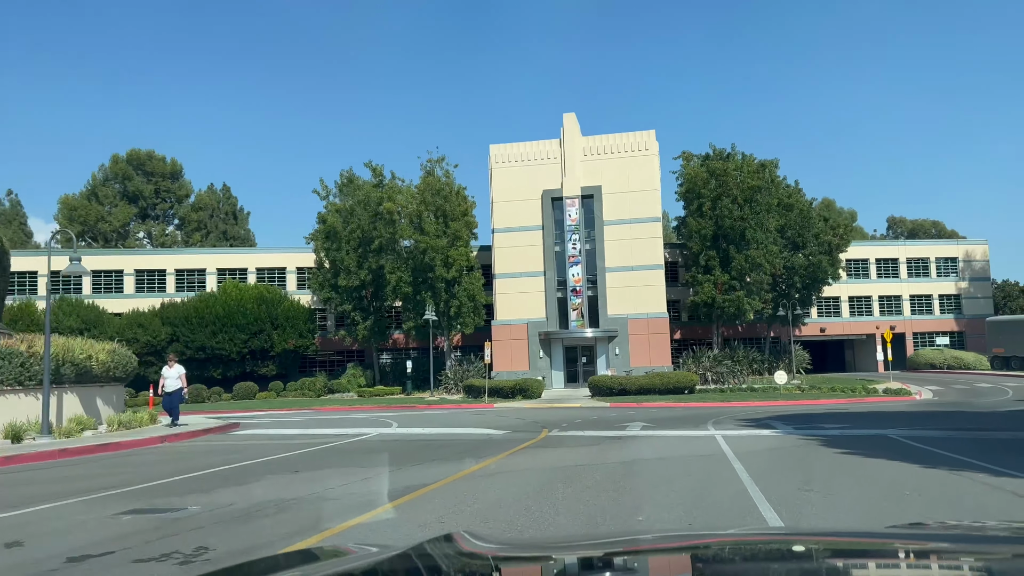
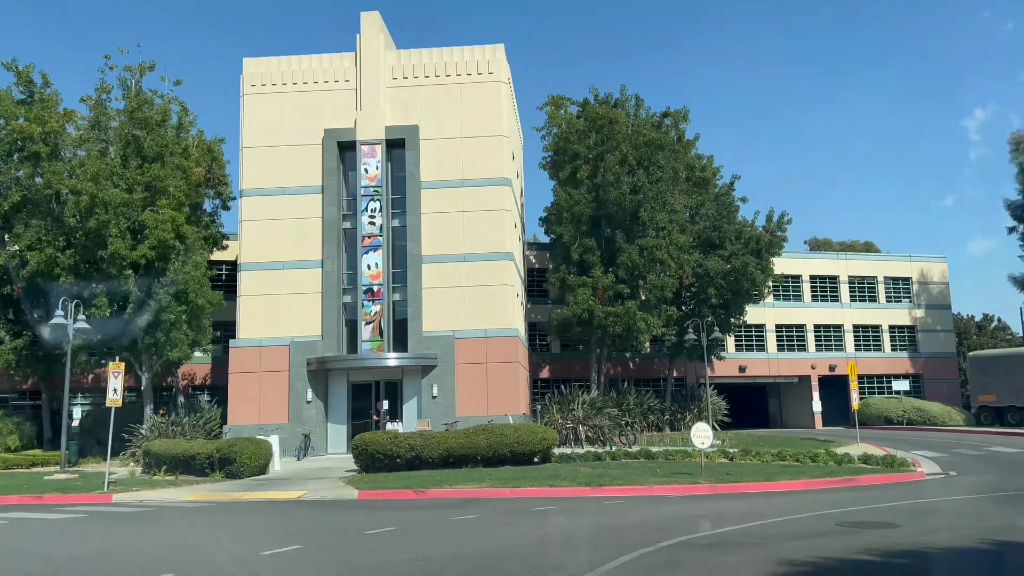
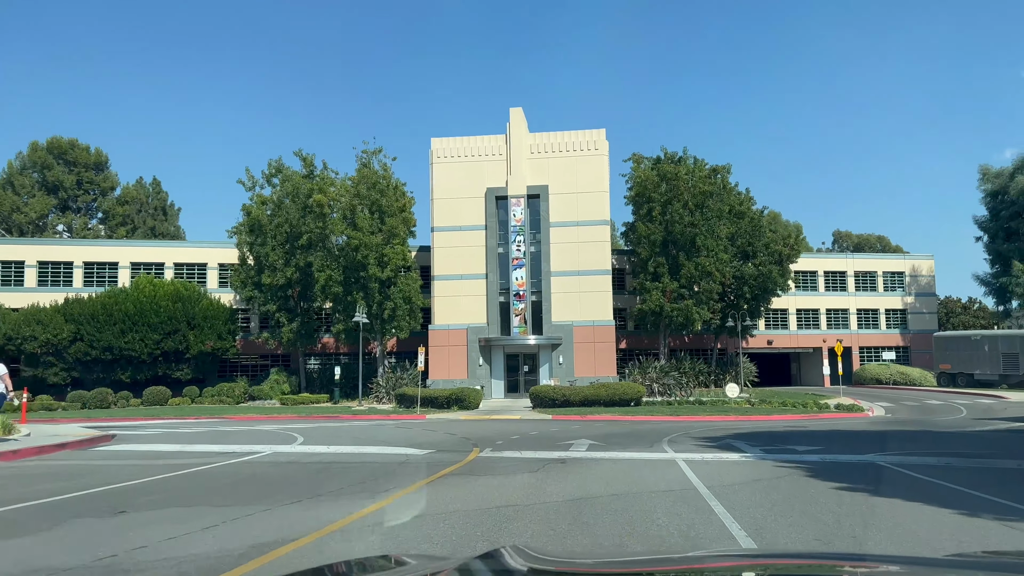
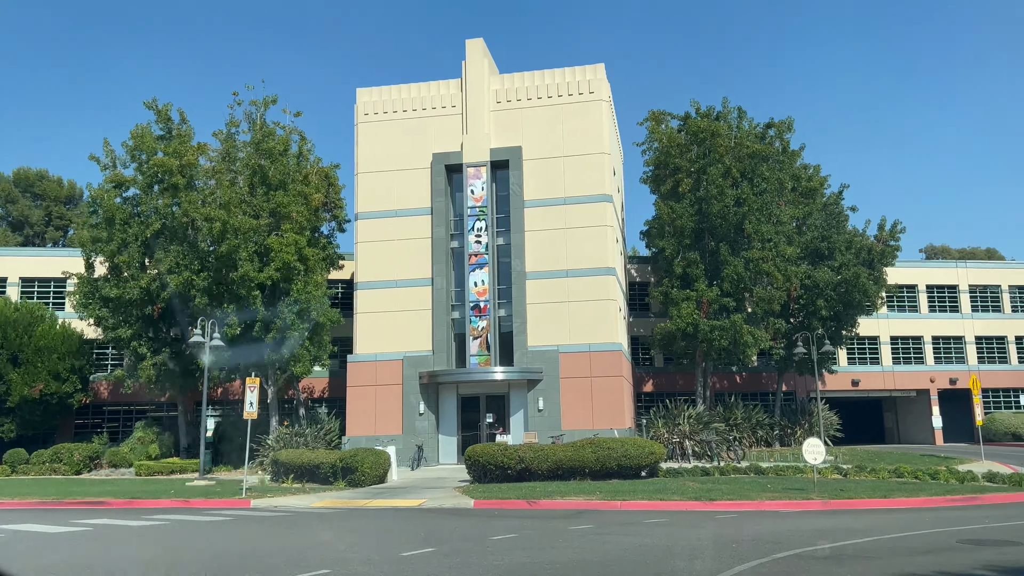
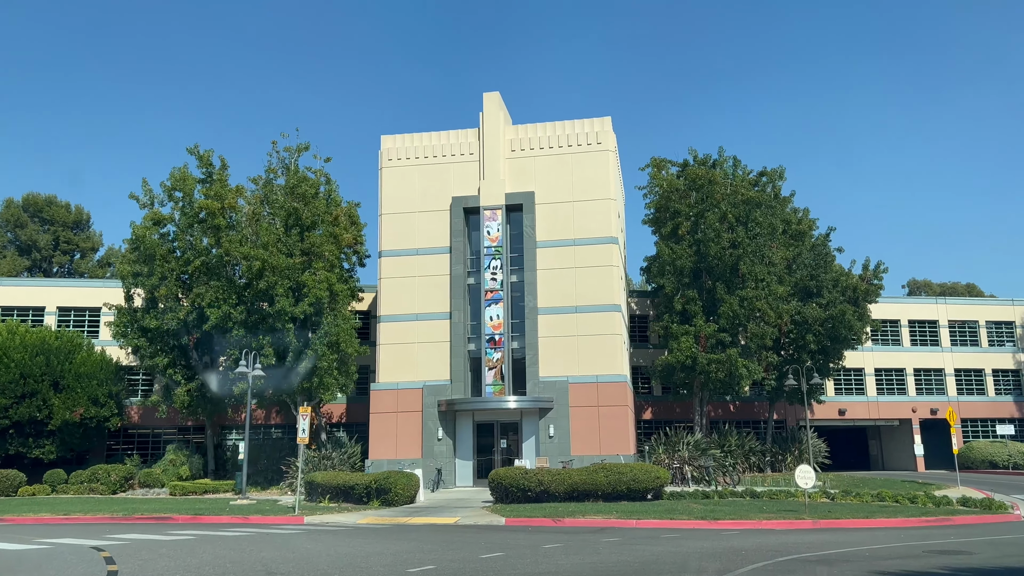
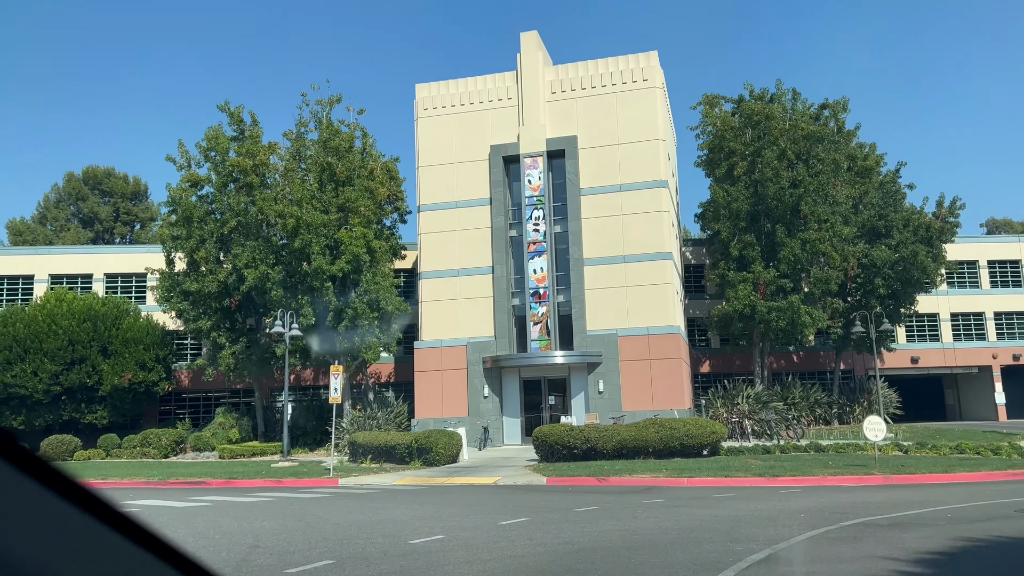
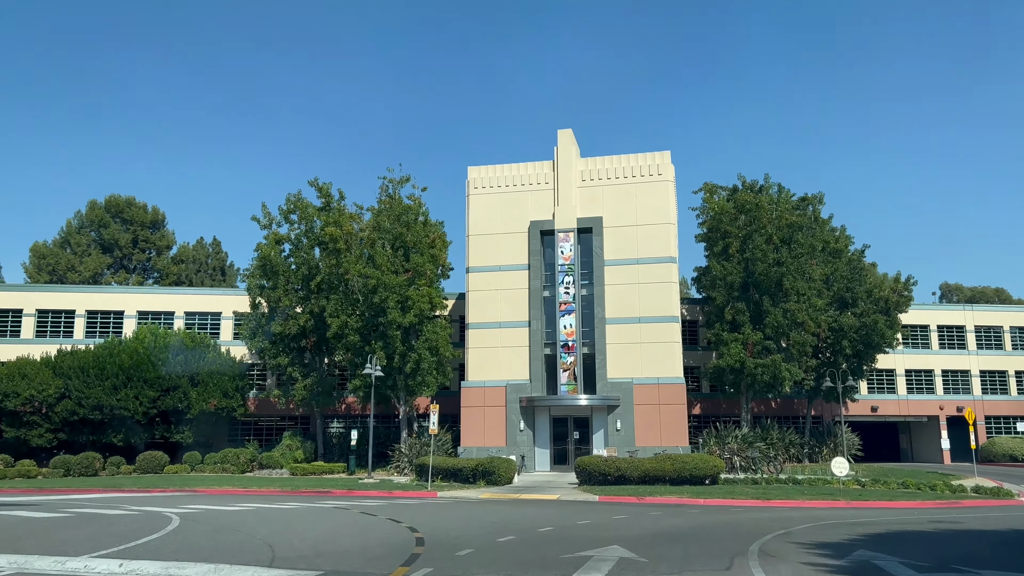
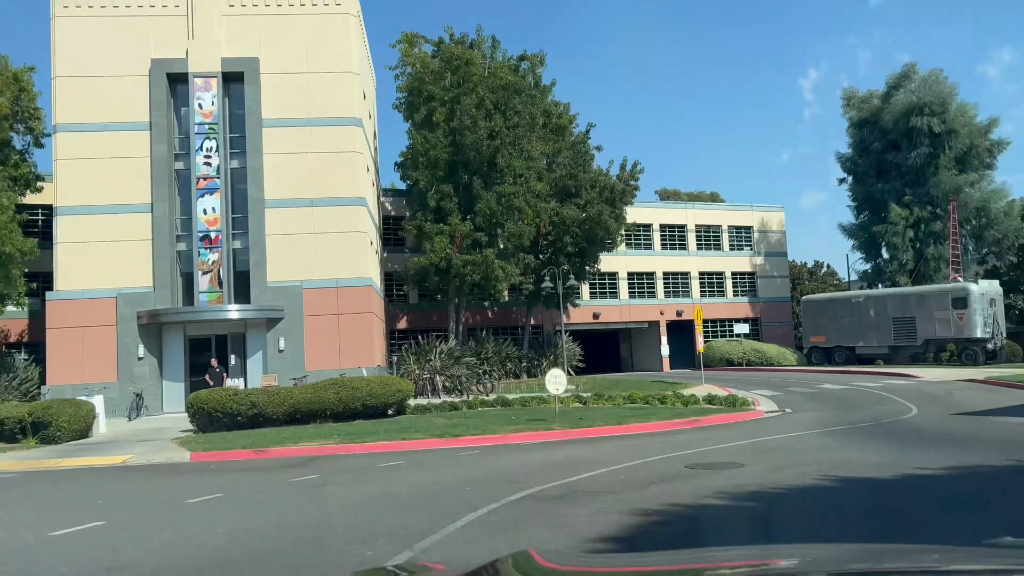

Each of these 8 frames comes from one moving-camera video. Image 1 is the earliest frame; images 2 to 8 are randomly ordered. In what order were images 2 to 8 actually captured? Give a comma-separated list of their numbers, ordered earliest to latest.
3, 7, 5, 6, 4, 2, 8
